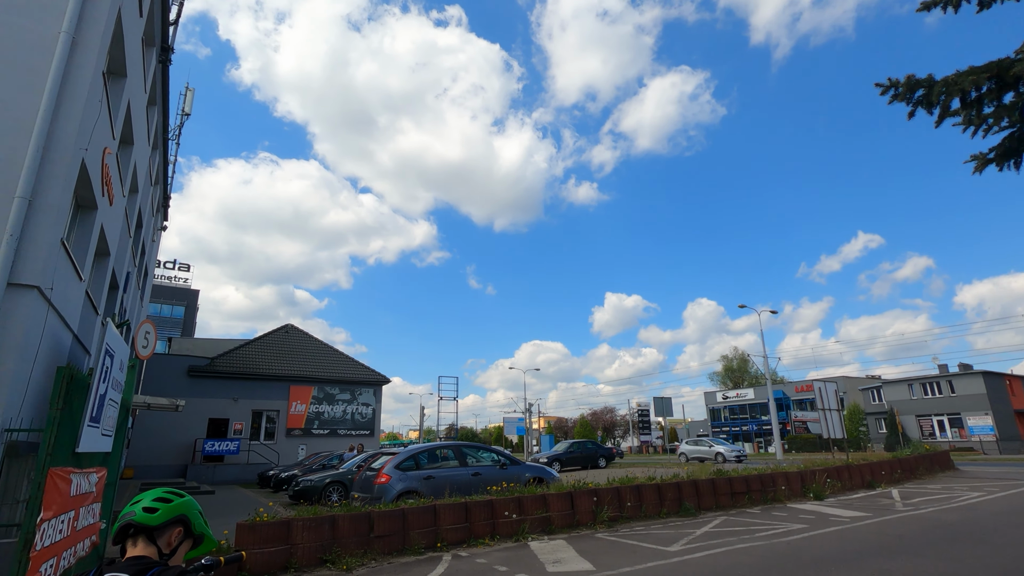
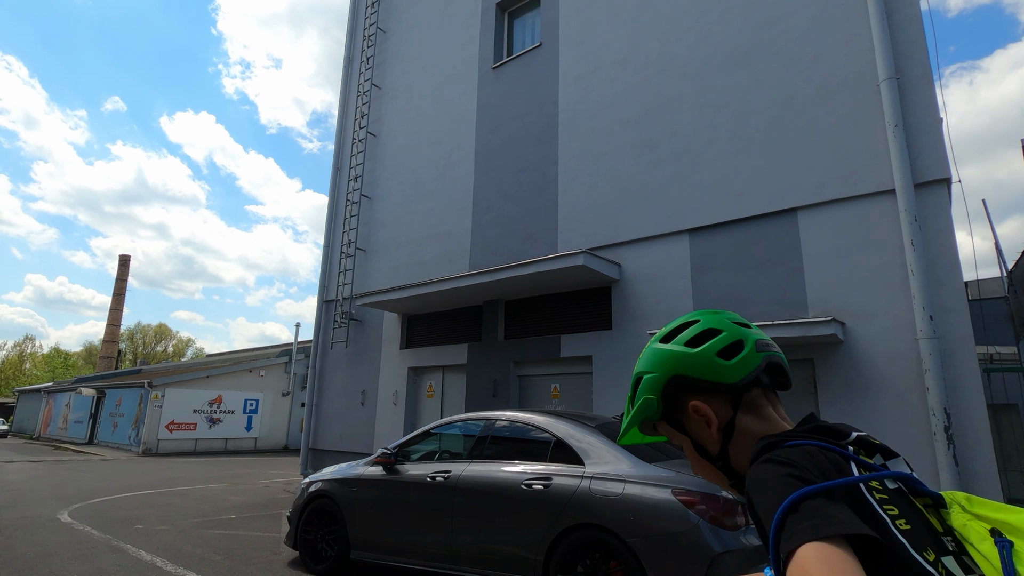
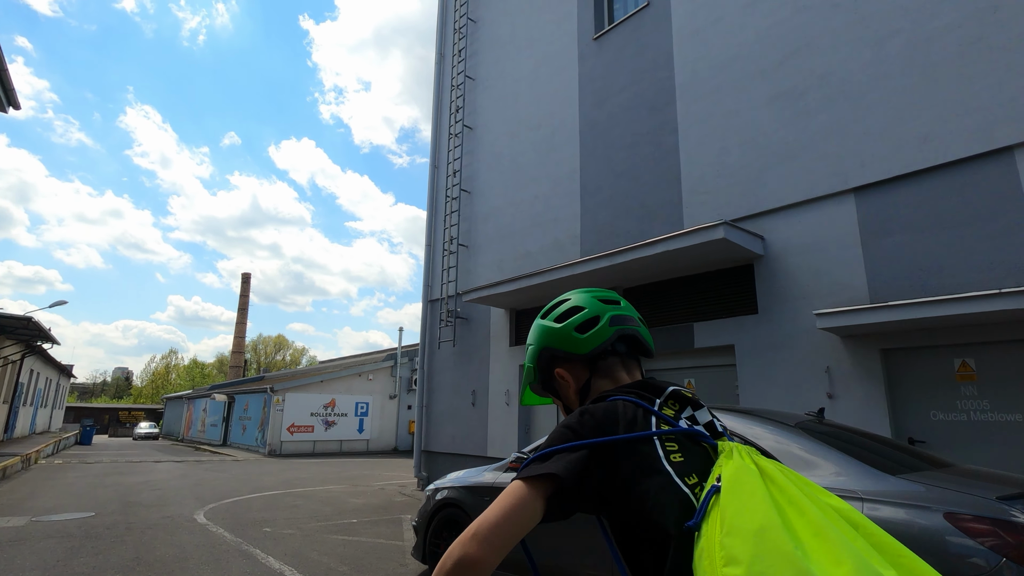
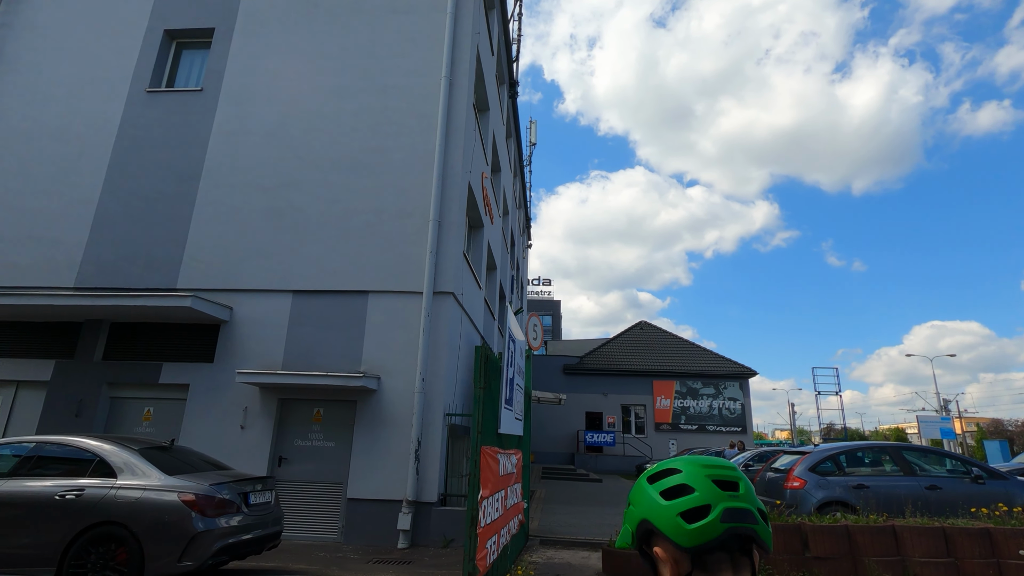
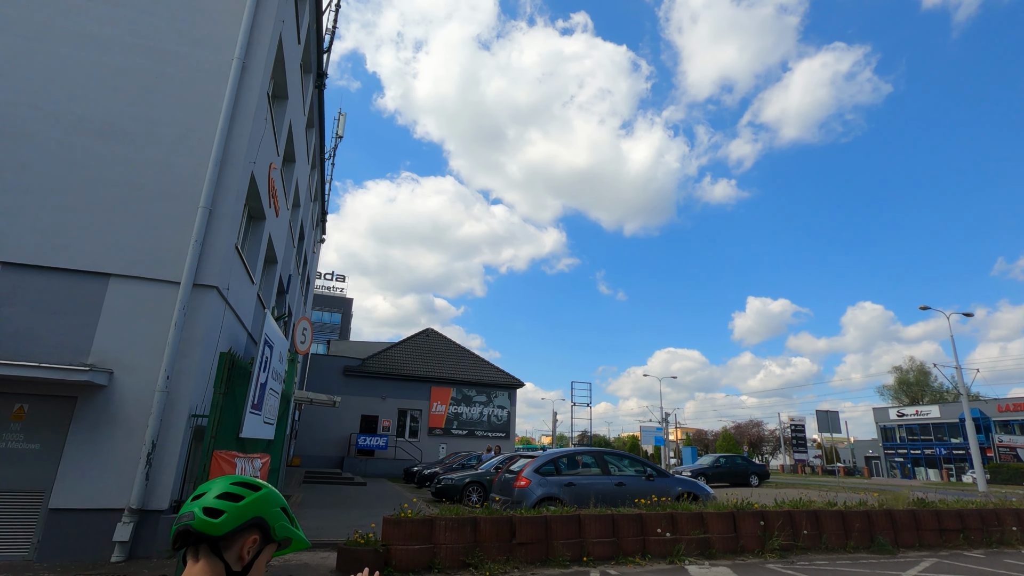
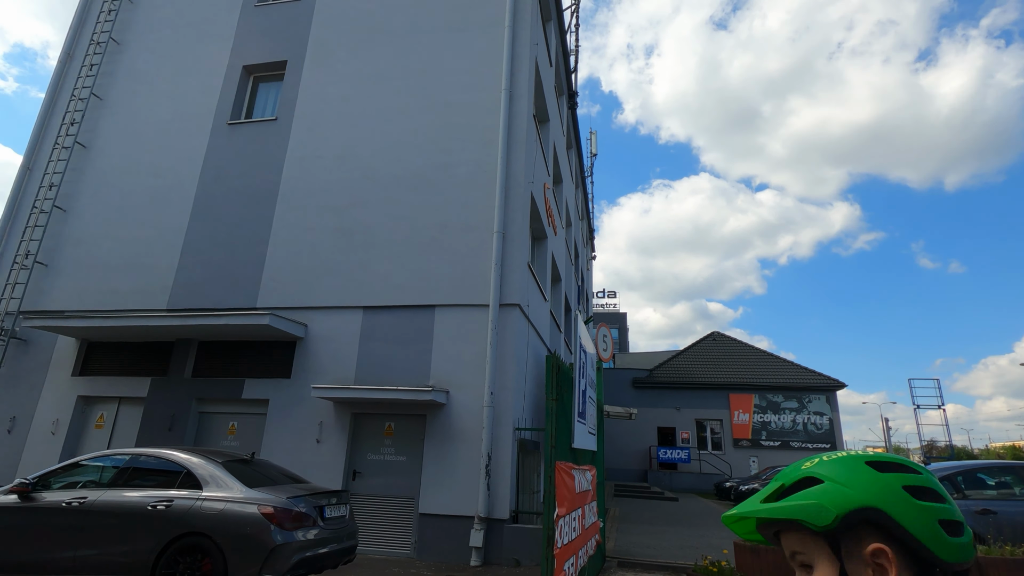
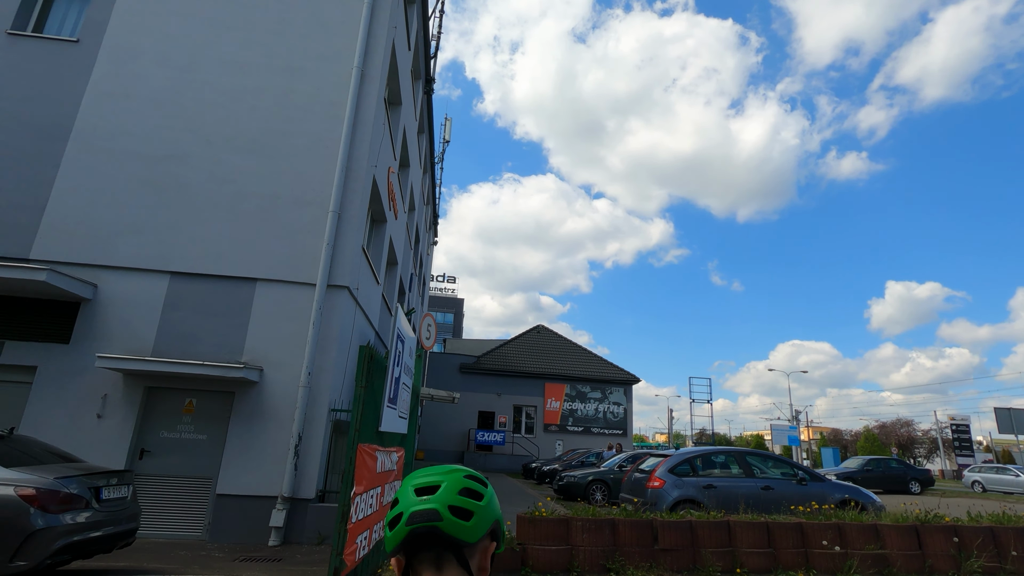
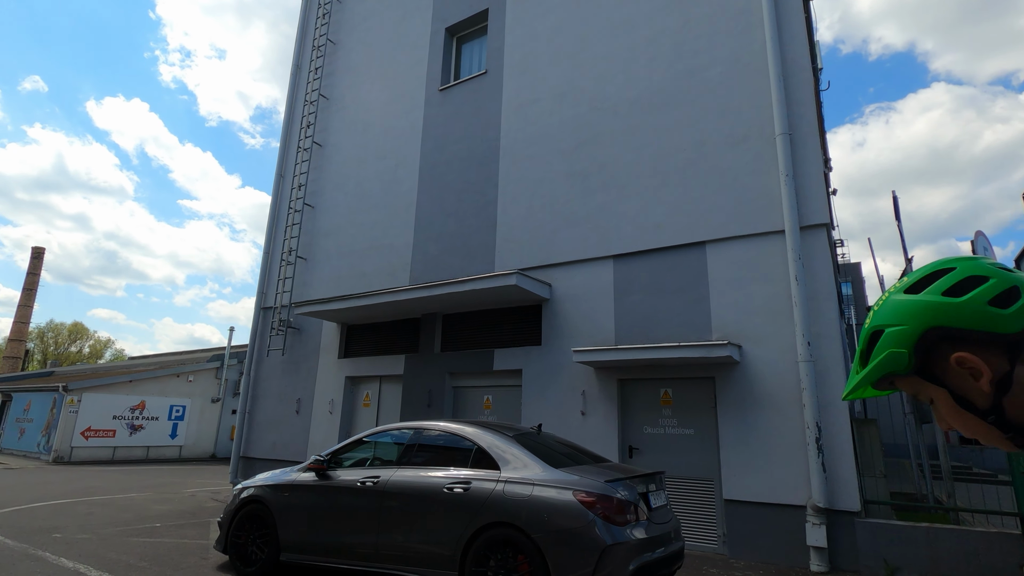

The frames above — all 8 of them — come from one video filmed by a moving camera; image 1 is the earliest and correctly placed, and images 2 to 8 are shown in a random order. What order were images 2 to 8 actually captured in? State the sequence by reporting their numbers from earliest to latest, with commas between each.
5, 7, 4, 6, 8, 2, 3
